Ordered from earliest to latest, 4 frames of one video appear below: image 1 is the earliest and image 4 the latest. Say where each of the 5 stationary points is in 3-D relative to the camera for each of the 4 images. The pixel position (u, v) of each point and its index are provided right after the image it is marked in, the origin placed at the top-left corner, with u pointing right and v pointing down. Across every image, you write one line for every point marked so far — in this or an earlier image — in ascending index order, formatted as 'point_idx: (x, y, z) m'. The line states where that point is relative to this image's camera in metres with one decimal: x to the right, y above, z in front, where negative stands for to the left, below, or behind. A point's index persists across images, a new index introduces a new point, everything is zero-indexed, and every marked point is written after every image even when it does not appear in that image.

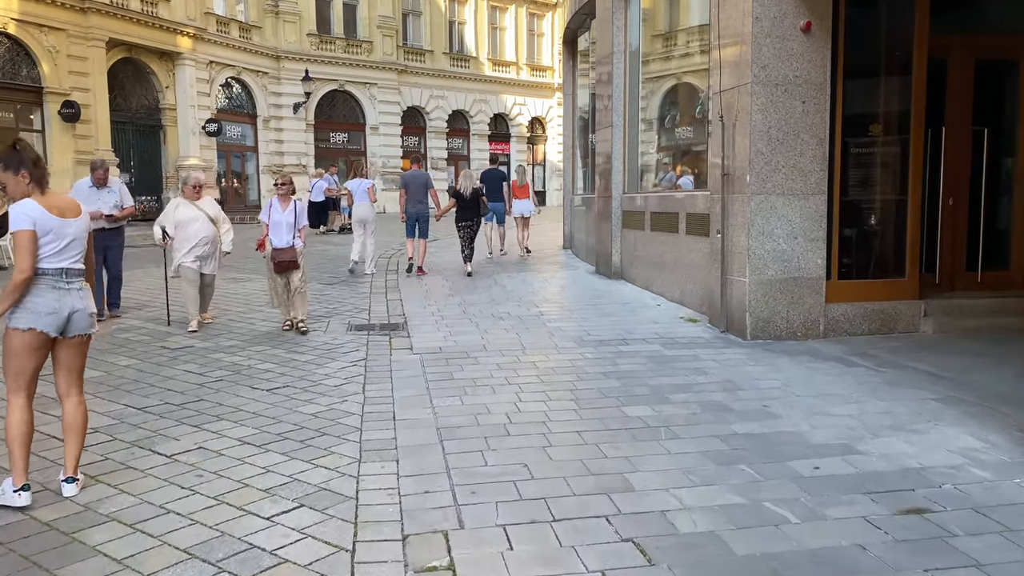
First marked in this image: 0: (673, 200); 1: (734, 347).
0: (+1.8, +1.0, +9.7) m
1: (+1.9, -0.5, +7.3) m
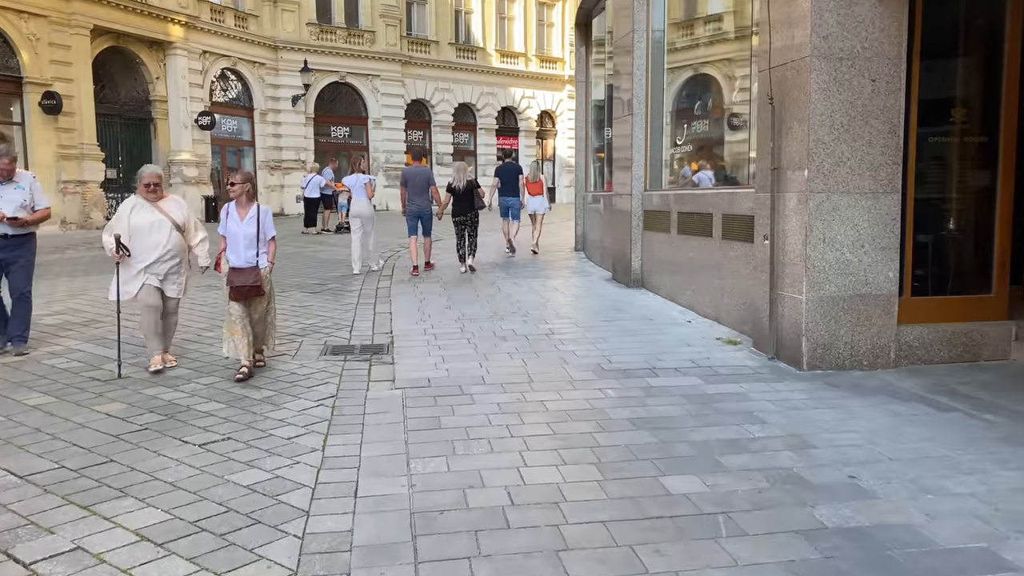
0: (+1.9, +0.9, +8.4) m
1: (+1.9, -0.6, +6.0) m
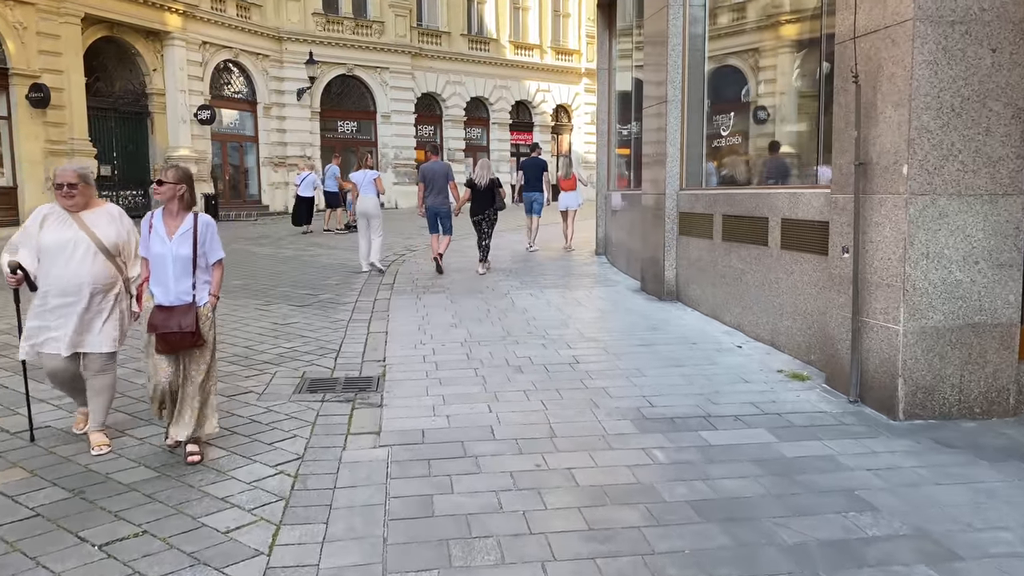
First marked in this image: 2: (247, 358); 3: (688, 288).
0: (+2.0, +0.7, +7.1) m
1: (+2.0, -0.8, +4.7) m
2: (-2.1, -0.5, +6.7) m
3: (+1.8, 0.0, +8.7) m
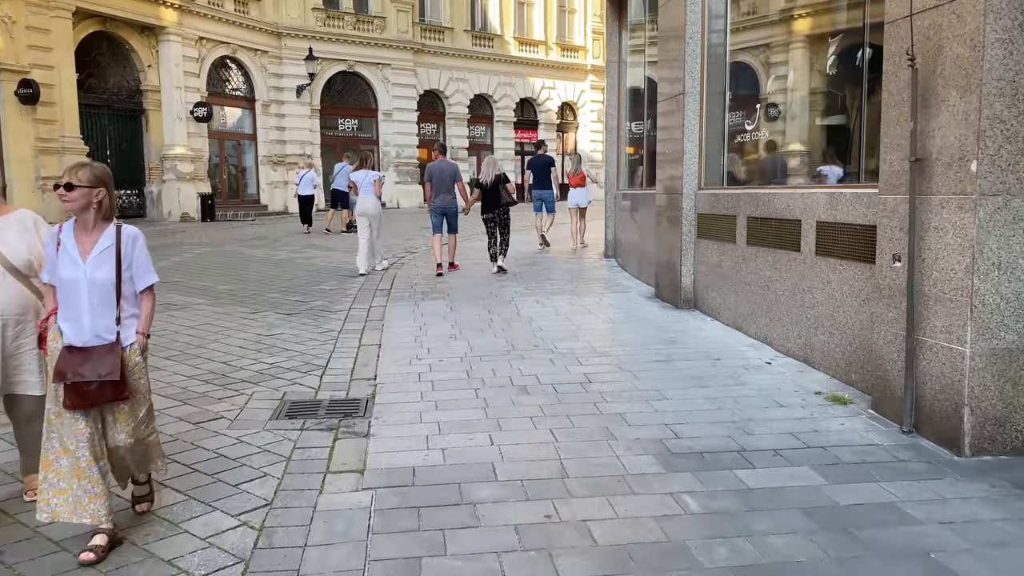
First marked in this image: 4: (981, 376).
0: (+2.1, +0.6, +6.4) m
1: (+2.0, -0.9, +4.0) m
2: (-2.0, -0.6, +6.0) m
3: (+1.8, -0.1, +8.1) m
4: (+2.3, -0.4, +4.2) m
